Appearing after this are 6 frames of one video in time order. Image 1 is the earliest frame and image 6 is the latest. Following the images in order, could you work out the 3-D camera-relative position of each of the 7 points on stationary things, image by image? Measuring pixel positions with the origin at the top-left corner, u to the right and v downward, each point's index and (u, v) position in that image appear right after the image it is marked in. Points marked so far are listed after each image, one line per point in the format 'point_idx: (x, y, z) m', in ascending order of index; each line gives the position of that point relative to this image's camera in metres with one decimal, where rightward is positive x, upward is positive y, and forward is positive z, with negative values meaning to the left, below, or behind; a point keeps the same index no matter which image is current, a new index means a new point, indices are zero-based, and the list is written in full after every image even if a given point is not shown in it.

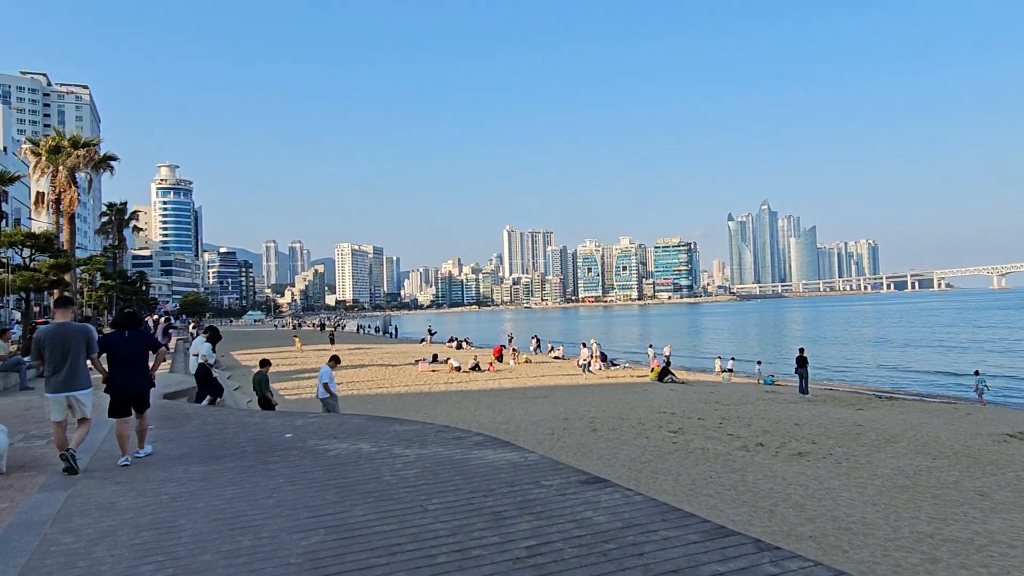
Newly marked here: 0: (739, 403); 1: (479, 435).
0: (+6.0, -3.0, +19.3) m
1: (-0.3, -1.6, +7.7) m
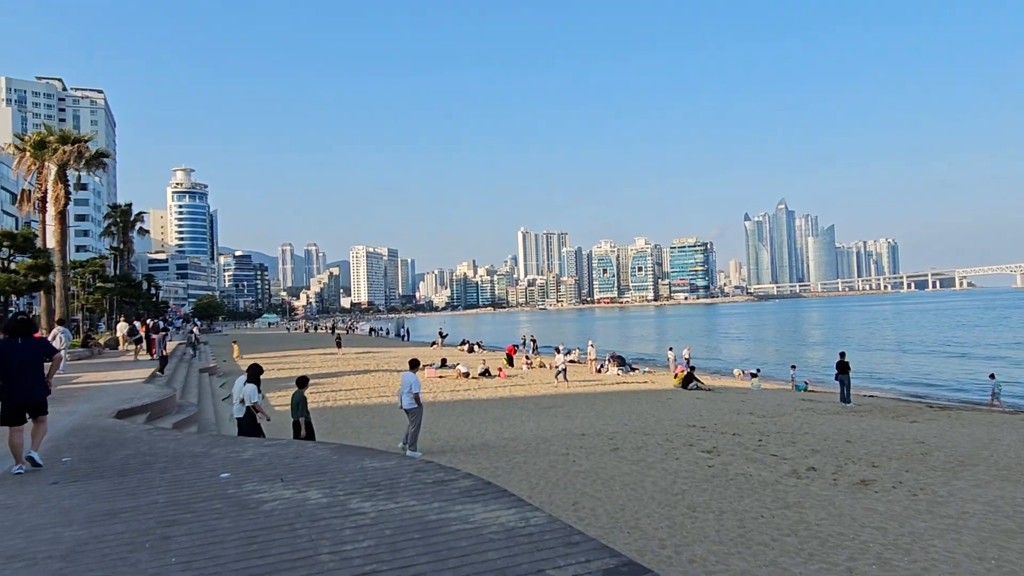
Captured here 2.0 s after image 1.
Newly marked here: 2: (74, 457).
0: (+6.2, -3.0, +17.3) m
1: (-0.3, -1.5, +5.8) m
2: (-4.5, -1.7, +7.6) m
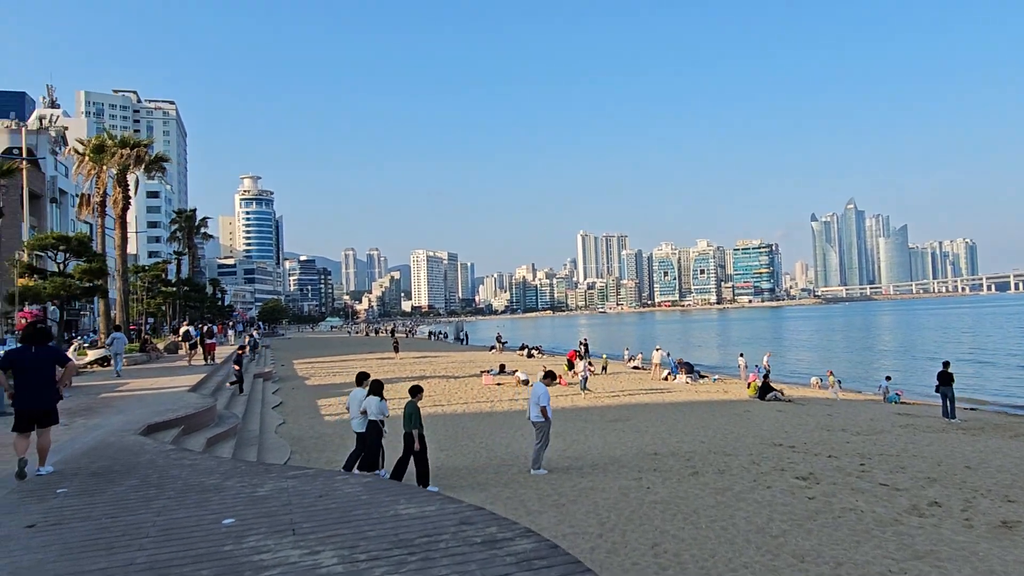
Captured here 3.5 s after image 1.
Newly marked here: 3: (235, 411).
0: (+7.6, -3.0, +15.4) m
1: (+0.1, -1.5, +4.5) m
2: (-3.9, -1.8, +6.6) m
3: (-5.8, -2.6, +15.3) m
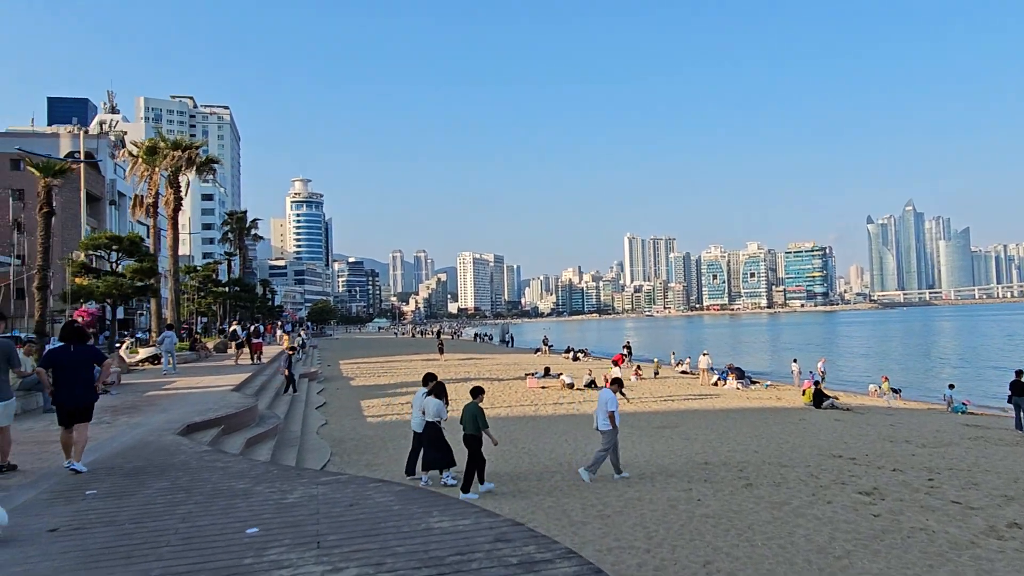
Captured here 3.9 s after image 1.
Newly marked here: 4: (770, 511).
0: (+8.5, -3.1, +14.5) m
1: (+0.3, -1.5, +4.1) m
2: (-3.5, -1.7, +6.4) m
3: (-4.9, -2.6, +15.2) m
4: (+3.2, -2.8, +9.2) m
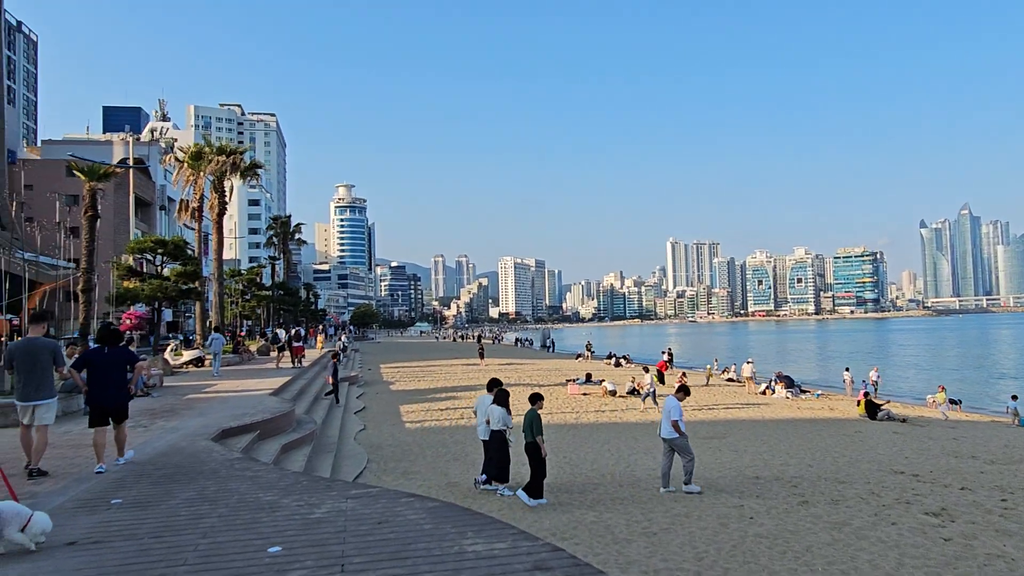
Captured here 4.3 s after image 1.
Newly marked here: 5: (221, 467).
0: (+9.2, -3.2, +13.6) m
1: (+0.5, -1.5, +3.6) m
2: (-3.2, -1.8, +6.2) m
3: (-4.0, -2.6, +15.1) m
4: (+3.7, -2.9, +8.6) m
5: (-2.9, -1.8, +7.4) m
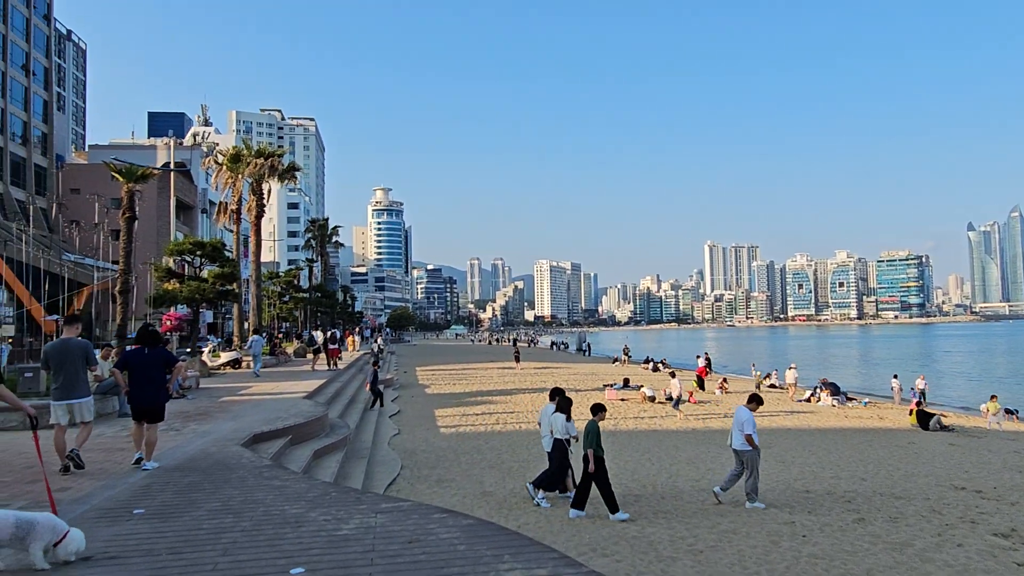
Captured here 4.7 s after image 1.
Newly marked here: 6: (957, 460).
0: (+9.9, -3.3, +12.7) m
1: (+0.7, -1.5, +3.2) m
2: (-2.9, -1.8, +6.0) m
3: (-3.3, -2.7, +14.9) m
4: (+4.1, -2.9, +8.1) m
5: (-2.6, -1.8, +7.2) m
6: (+8.7, -3.4, +14.4) m
